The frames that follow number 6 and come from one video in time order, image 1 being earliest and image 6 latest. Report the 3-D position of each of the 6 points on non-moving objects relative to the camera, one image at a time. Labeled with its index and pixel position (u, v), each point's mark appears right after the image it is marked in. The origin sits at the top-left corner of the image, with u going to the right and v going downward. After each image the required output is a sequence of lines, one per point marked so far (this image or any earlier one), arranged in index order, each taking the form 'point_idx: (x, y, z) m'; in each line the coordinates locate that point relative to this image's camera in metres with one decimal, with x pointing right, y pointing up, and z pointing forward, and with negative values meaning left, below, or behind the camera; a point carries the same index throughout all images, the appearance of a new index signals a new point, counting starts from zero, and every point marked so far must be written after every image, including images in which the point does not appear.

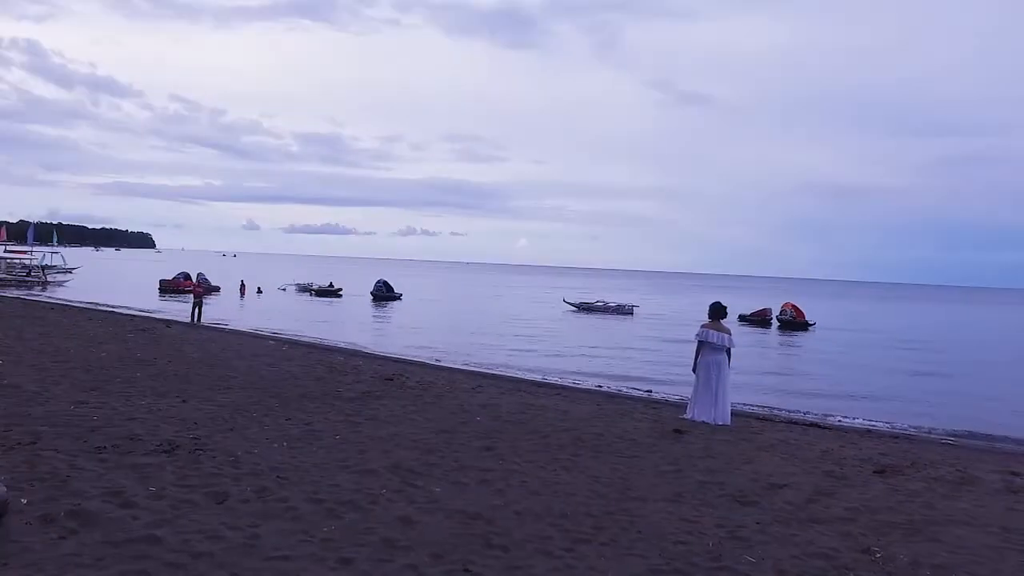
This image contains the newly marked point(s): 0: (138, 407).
0: (-5.3, -1.7, +10.8) m
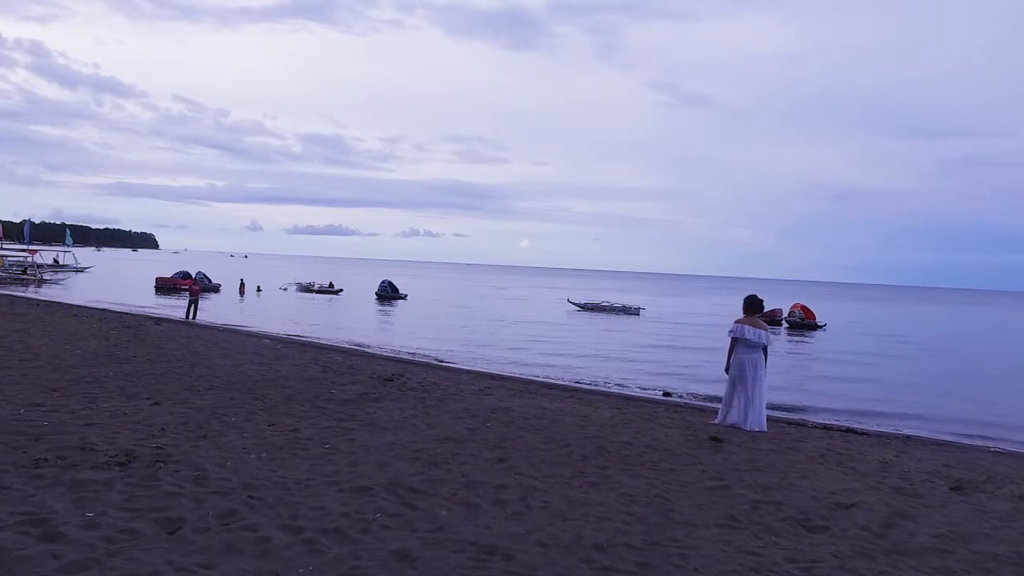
0: (-5.1, -1.5, +9.4) m
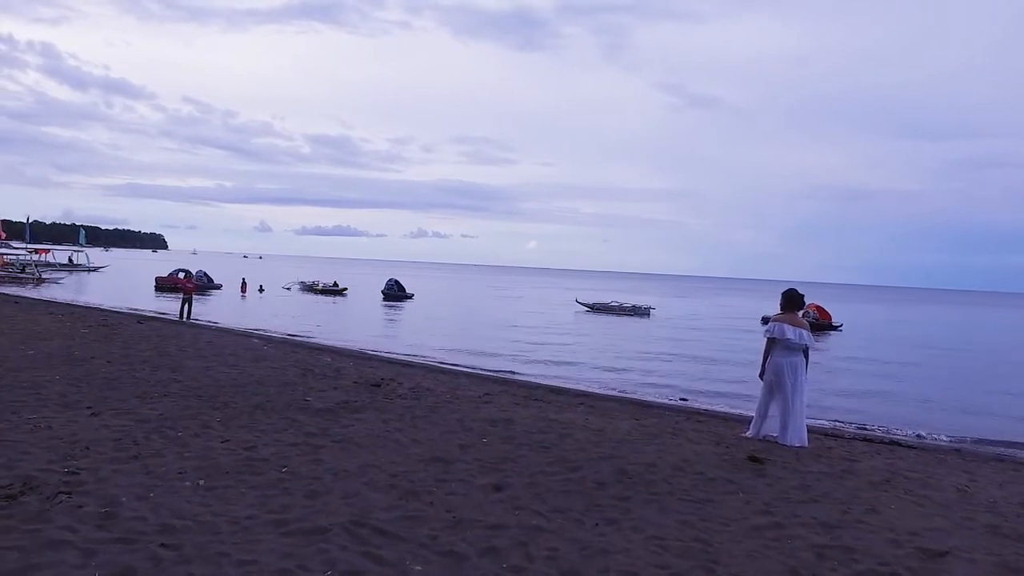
0: (-5.1, -1.4, +7.9) m
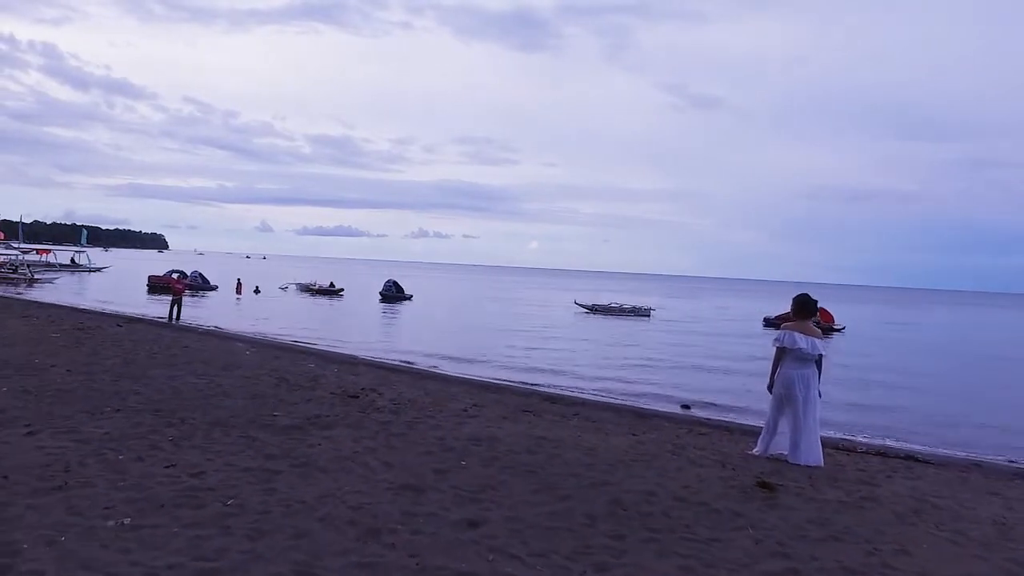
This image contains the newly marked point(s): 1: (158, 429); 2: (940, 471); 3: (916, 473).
0: (-5.2, -1.4, +7.0) m
1: (-3.9, -1.5, +8.5) m
2: (+6.2, -2.6, +11.1) m
3: (+5.5, -2.5, +10.5) m
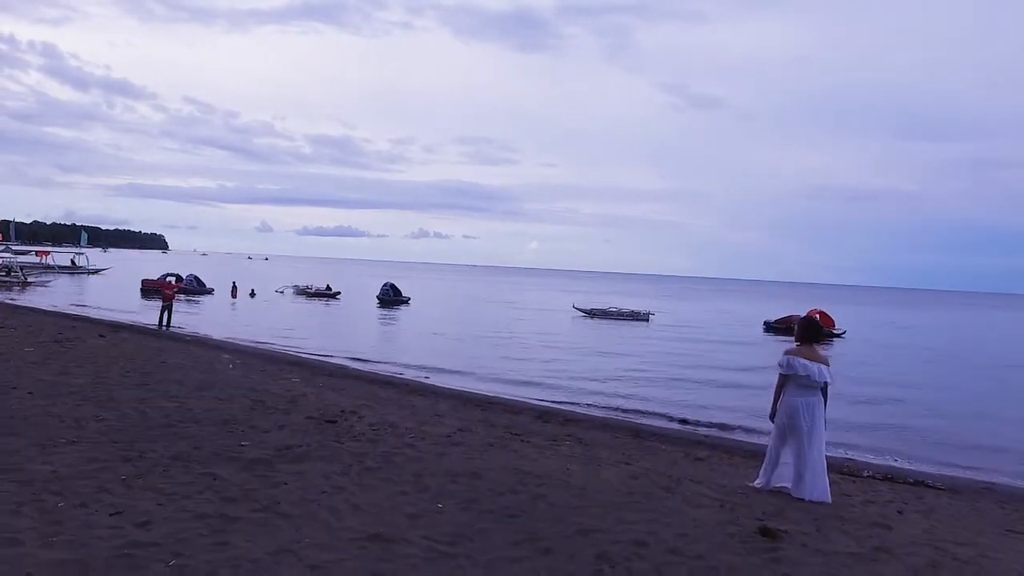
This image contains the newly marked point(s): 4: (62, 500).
0: (-5.4, -1.7, +6.4) m
1: (-4.1, -1.8, +7.9) m
2: (+6.0, -2.9, +10.5) m
3: (+5.4, -2.8, +9.9) m
4: (-3.9, -1.8, +6.7) m
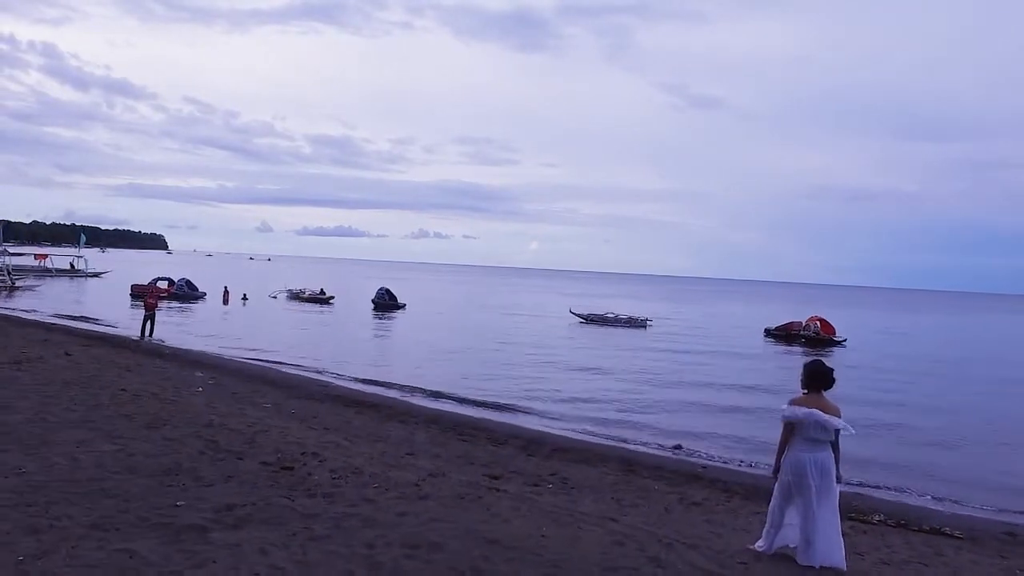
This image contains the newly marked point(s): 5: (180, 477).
0: (-5.7, -2.1, +5.4) m
1: (-4.4, -2.2, +6.8) m
2: (+5.7, -3.3, +9.4) m
3: (+5.0, -3.2, +8.9) m
4: (-4.2, -2.3, +5.6) m
5: (-3.9, -2.2, +9.0) m
